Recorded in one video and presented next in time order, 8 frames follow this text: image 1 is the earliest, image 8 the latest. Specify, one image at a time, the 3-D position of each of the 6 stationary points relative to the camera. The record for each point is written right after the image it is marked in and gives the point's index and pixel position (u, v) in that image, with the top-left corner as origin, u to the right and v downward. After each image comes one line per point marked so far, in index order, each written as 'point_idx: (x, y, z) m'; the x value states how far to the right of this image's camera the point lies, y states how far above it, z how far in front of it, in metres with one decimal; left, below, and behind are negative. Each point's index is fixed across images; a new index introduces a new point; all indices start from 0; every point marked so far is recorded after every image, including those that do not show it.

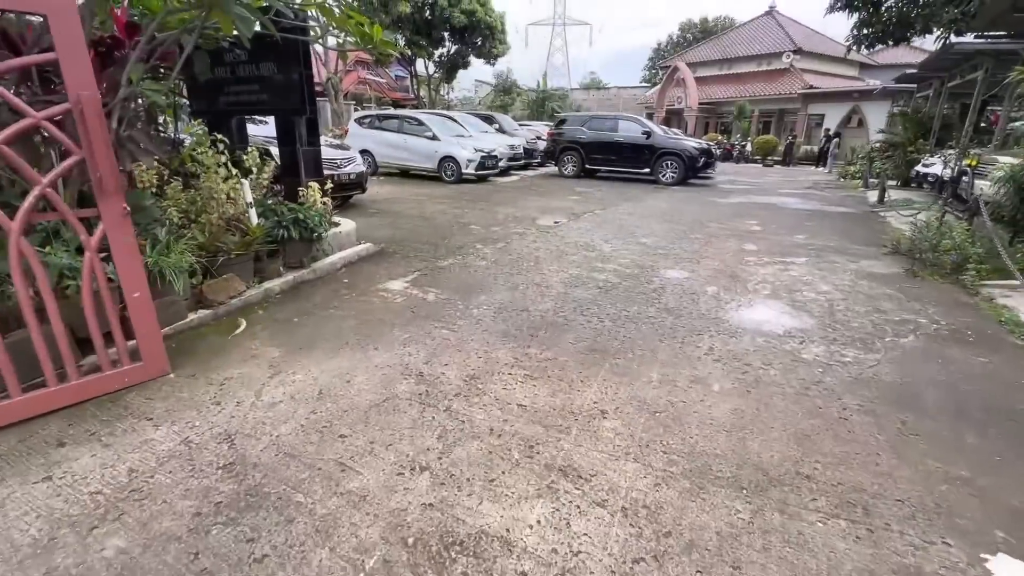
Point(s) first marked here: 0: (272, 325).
0: (-1.7, -0.3, +3.2) m
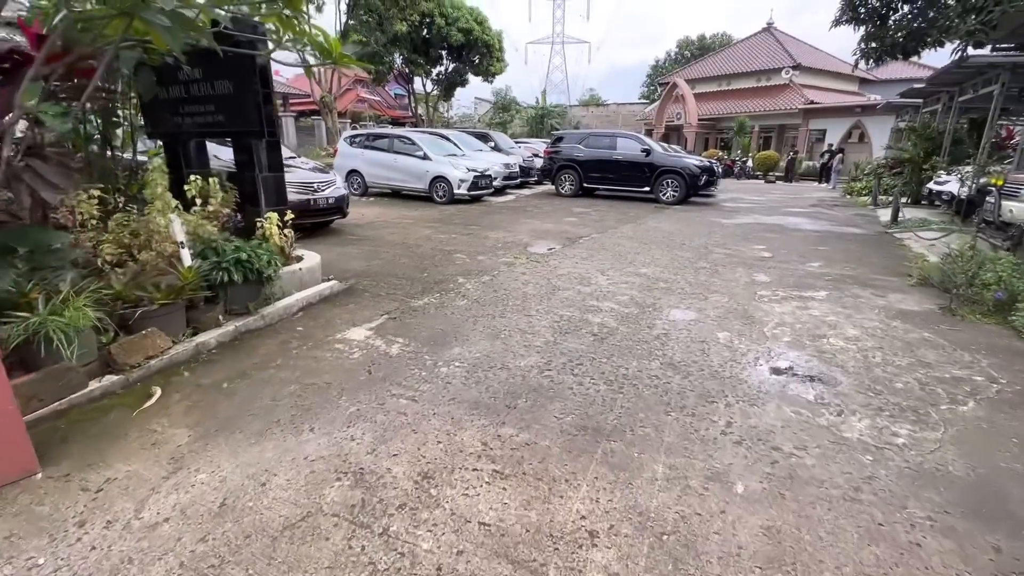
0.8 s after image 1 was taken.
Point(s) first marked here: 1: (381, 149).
0: (-1.8, -0.6, +2.7) m
1: (-3.4, +3.6, +12.2) m
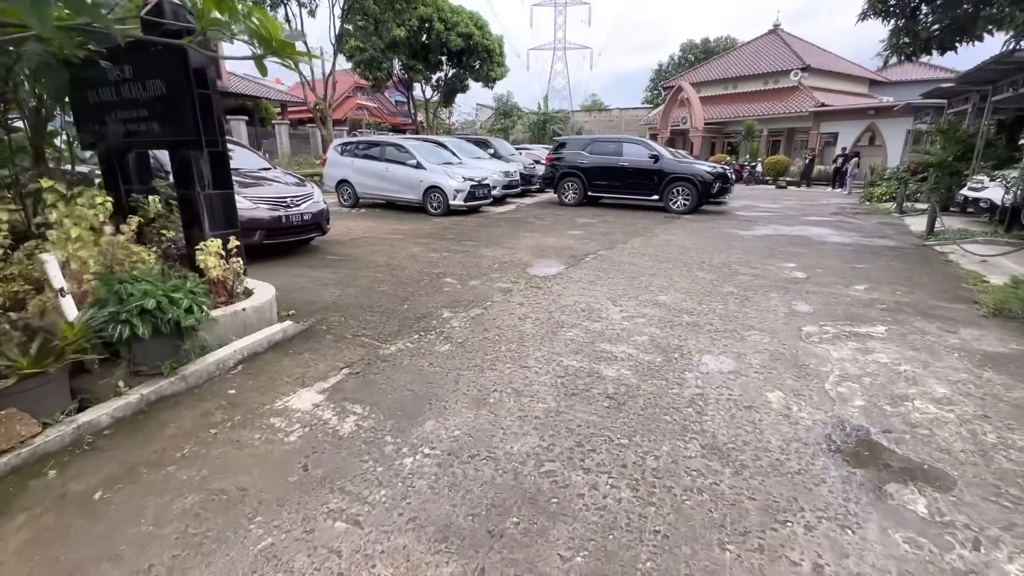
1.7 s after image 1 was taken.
0: (-1.9, -0.9, +1.9) m
1: (-3.4, +3.2, +11.4) m
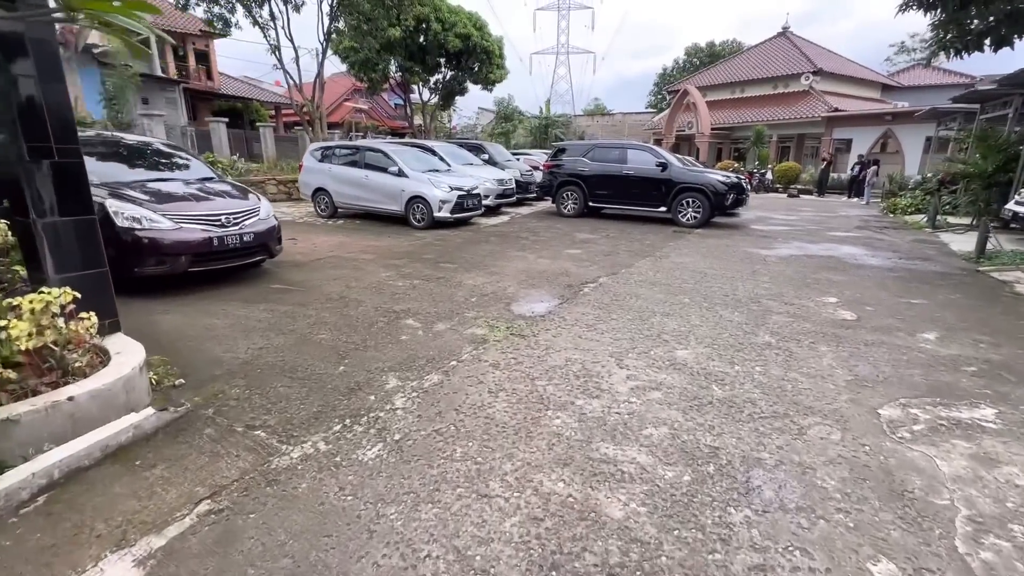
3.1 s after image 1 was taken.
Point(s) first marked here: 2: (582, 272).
0: (-2.1, -1.3, +0.8) m
1: (-3.6, +2.8, +10.4) m
2: (+0.9, +0.2, +6.3) m
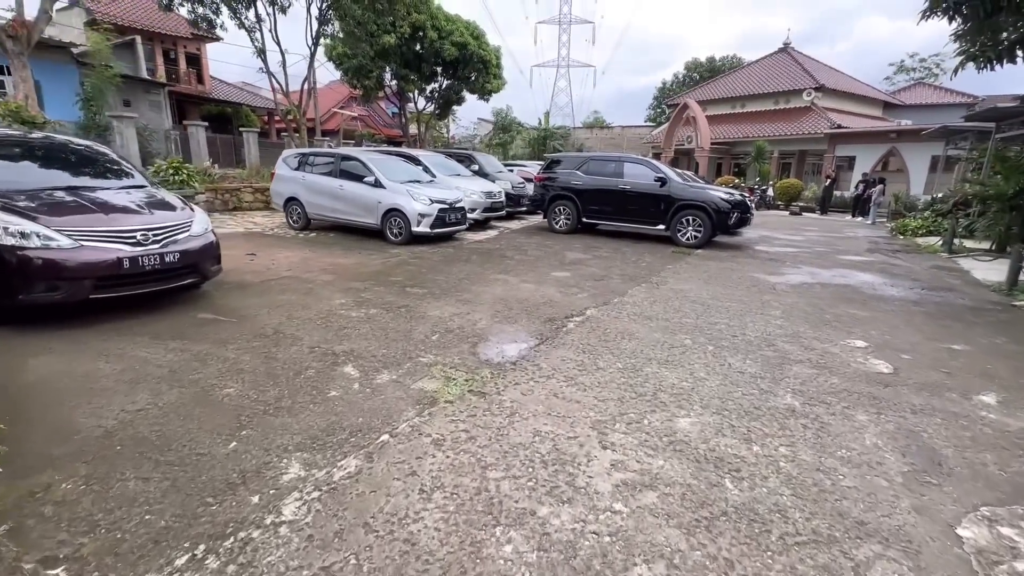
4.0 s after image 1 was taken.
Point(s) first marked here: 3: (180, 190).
0: (-2.4, -1.5, 0.0) m
1: (-3.8, +2.4, +9.6) m
2: (+0.6, -0.2, +5.5) m
3: (-7.1, +2.1, +10.0) m
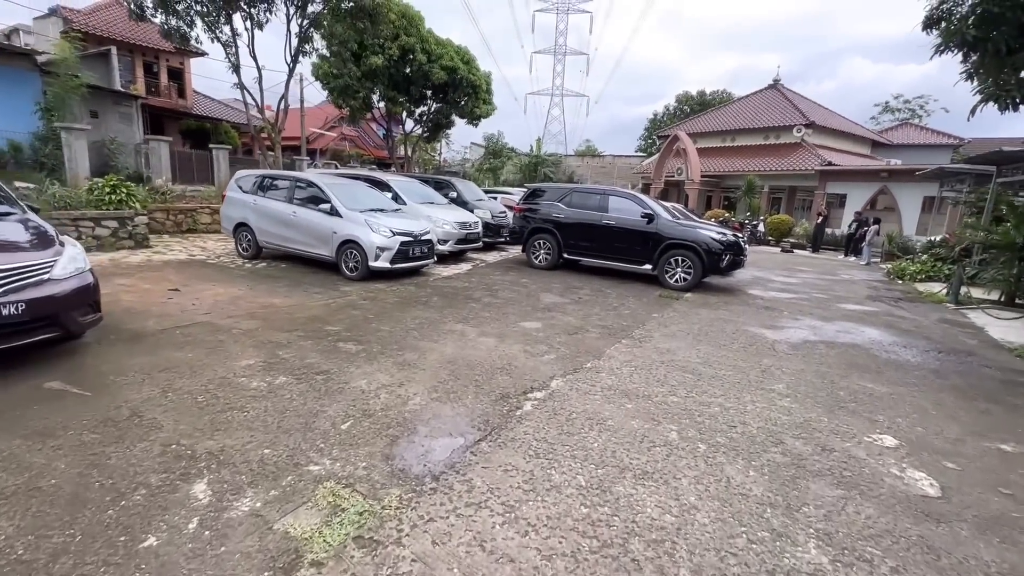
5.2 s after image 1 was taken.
0: (-2.7, -1.7, -1.1) m
1: (-4.3, +1.7, +8.7) m
2: (+0.2, -0.8, +4.5) m
3: (-7.6, +1.5, +9.0) m
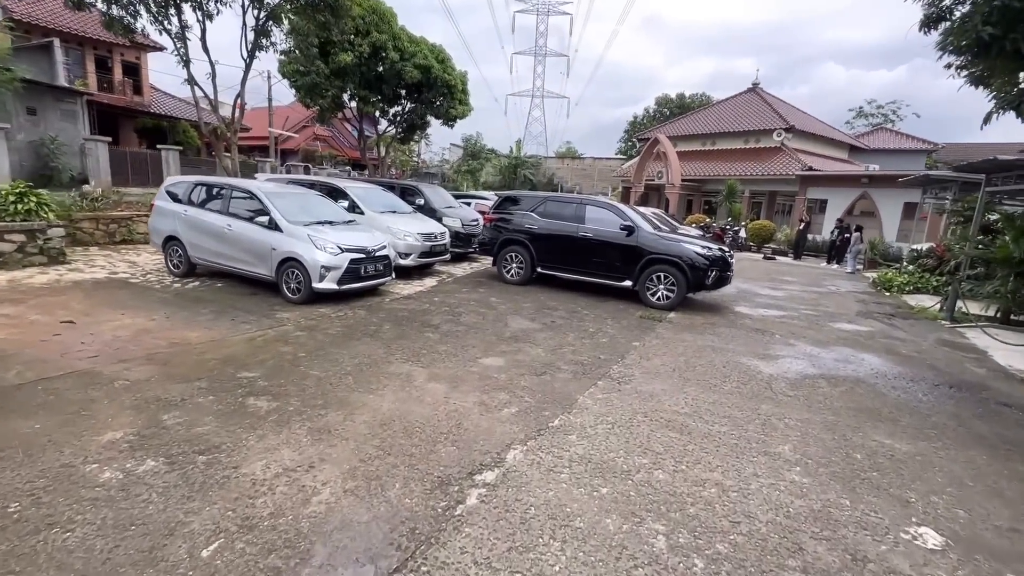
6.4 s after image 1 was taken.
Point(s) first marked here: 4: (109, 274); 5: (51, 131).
0: (-2.9, -2.1, -2.1) m
1: (-4.9, +1.3, +7.7) m
2: (-0.2, -1.1, +3.7) m
3: (-8.2, +1.1, +7.9) m
4: (-6.9, +0.2, +8.1) m
5: (-17.9, +6.1, +18.2) m
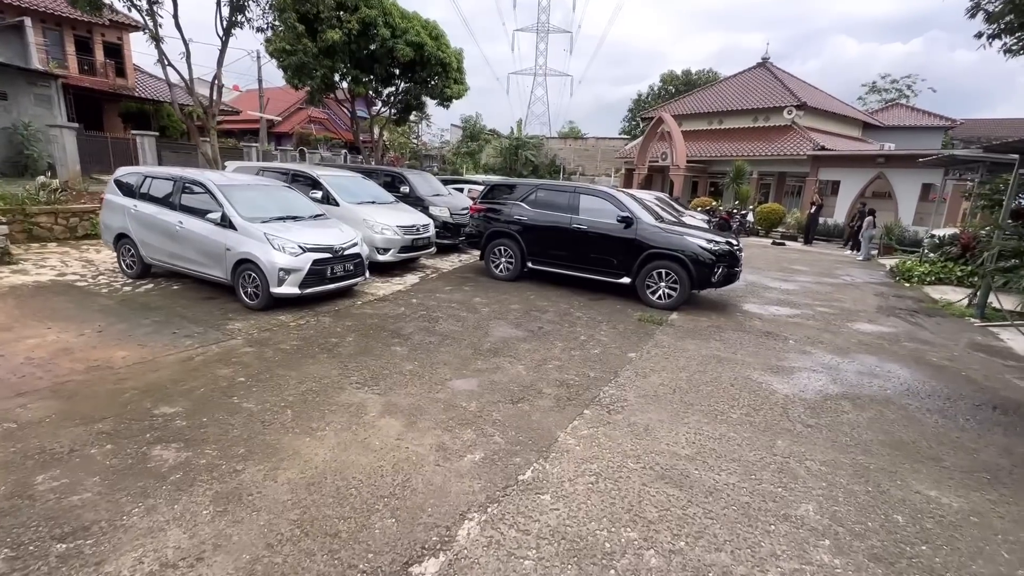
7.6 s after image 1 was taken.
0: (-3.2, -2.5, -2.7) m
1: (-5.1, +1.3, +6.9) m
2: (-0.5, -1.3, +3.0) m
3: (-8.4, +1.0, +7.1) m
4: (-7.2, +0.2, +7.4) m
5: (-18.1, +6.4, +17.4) m
